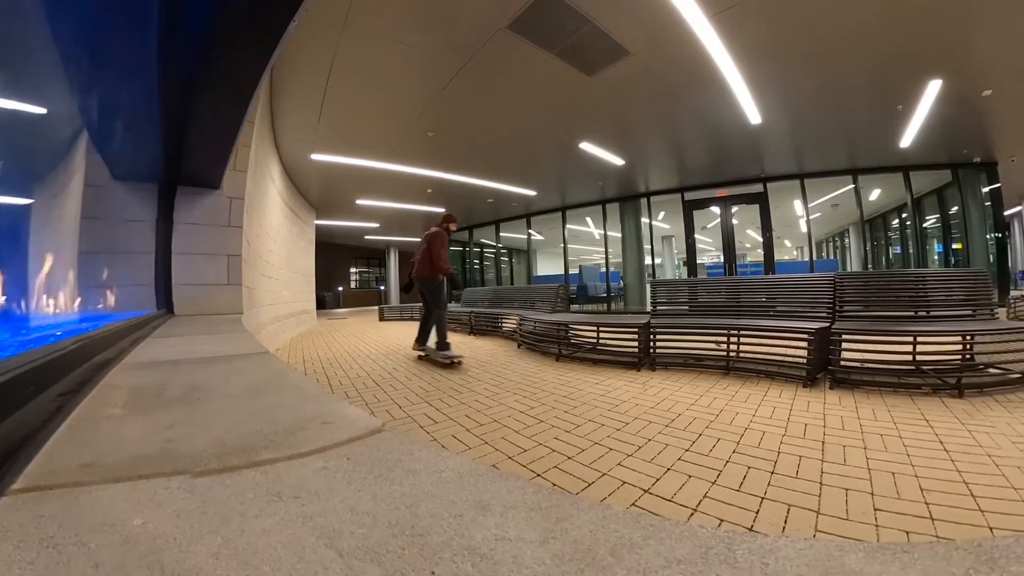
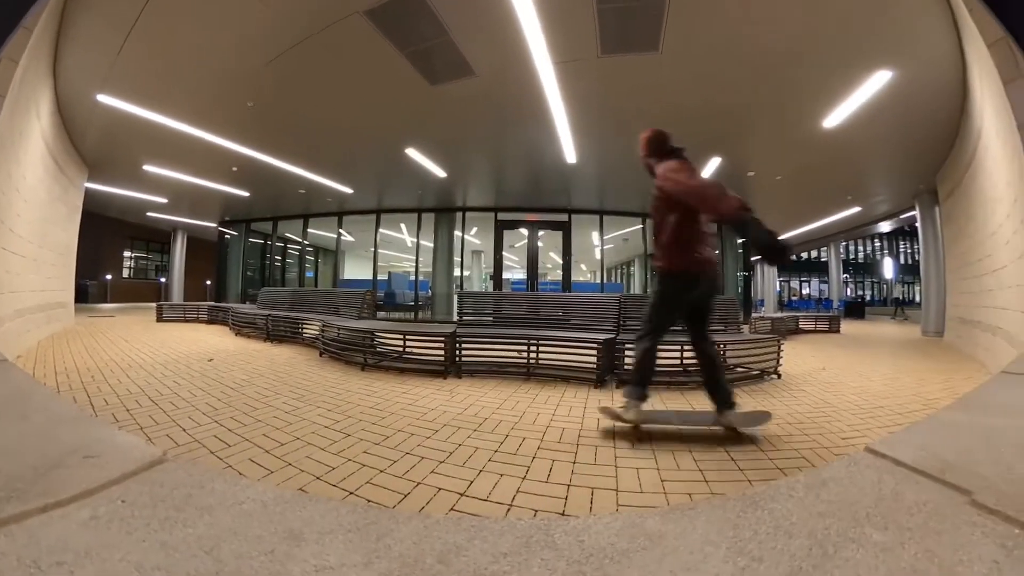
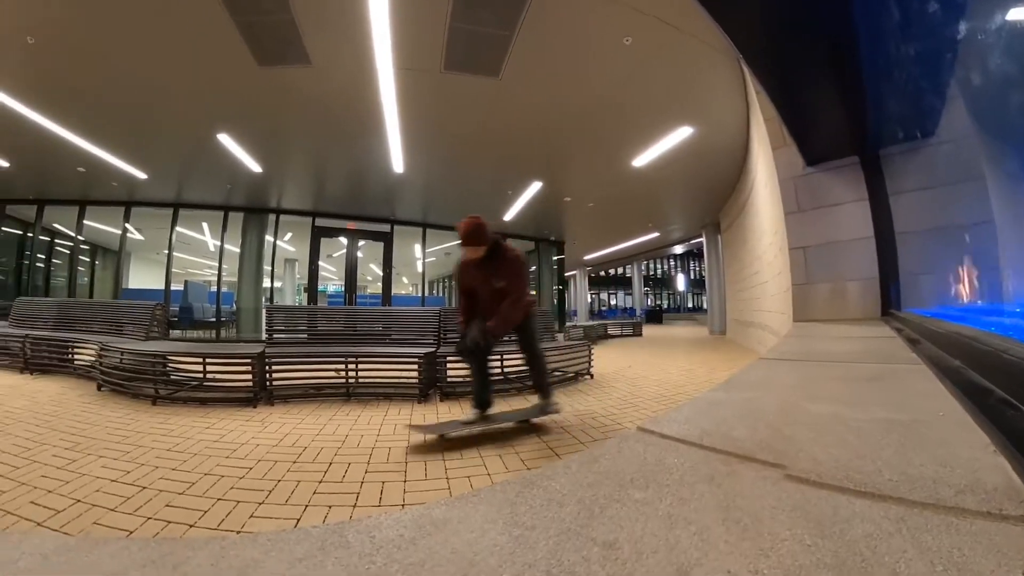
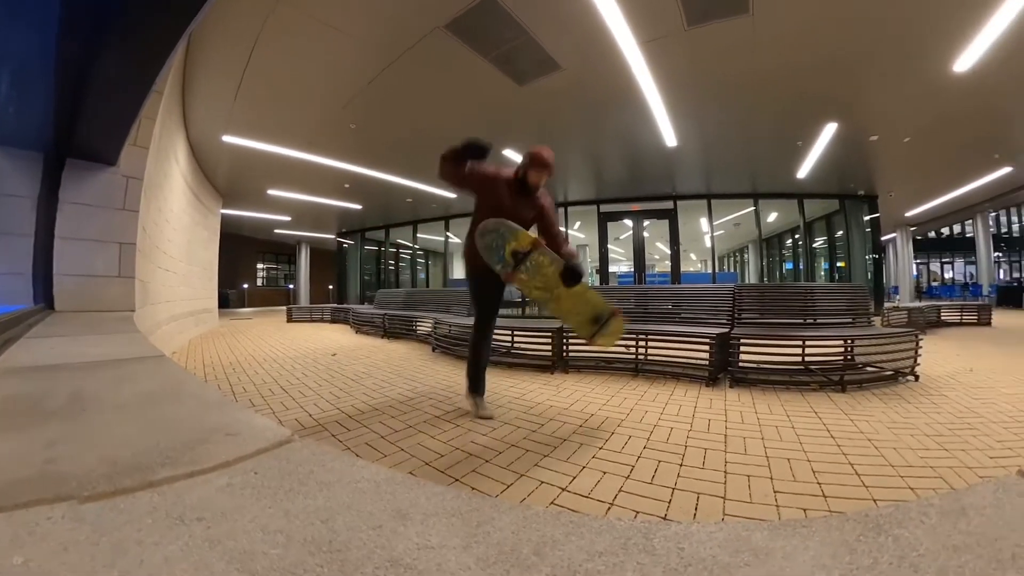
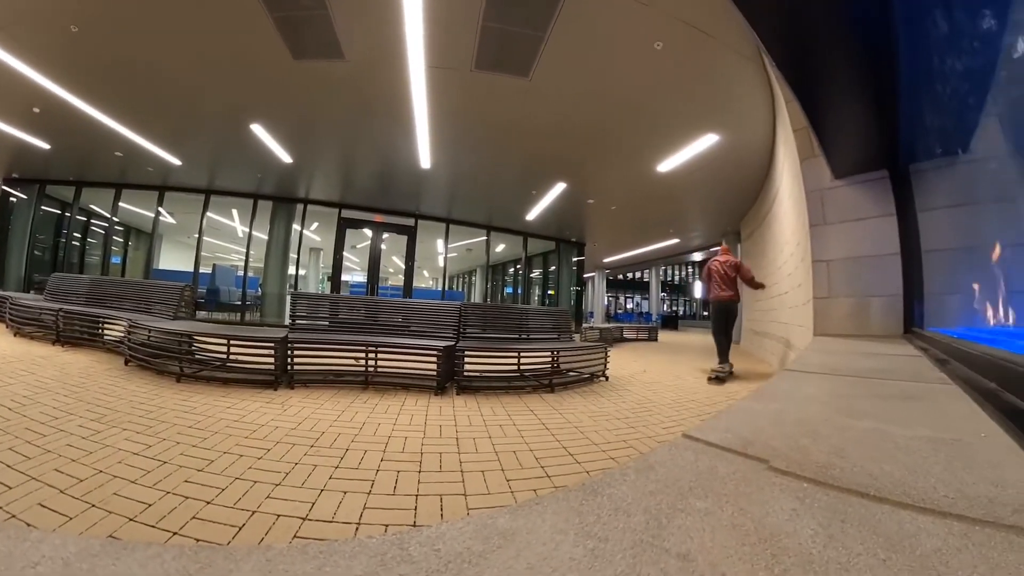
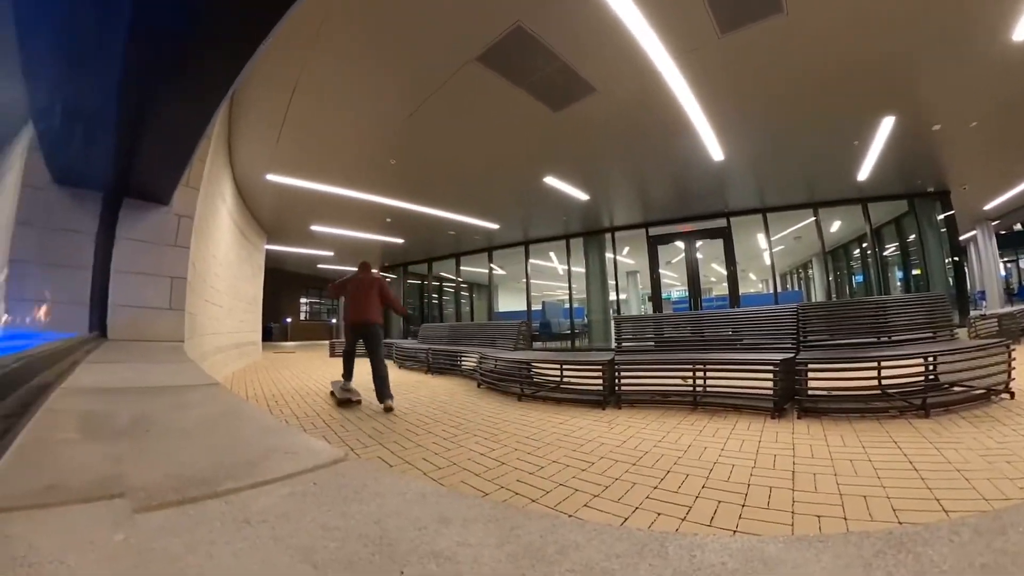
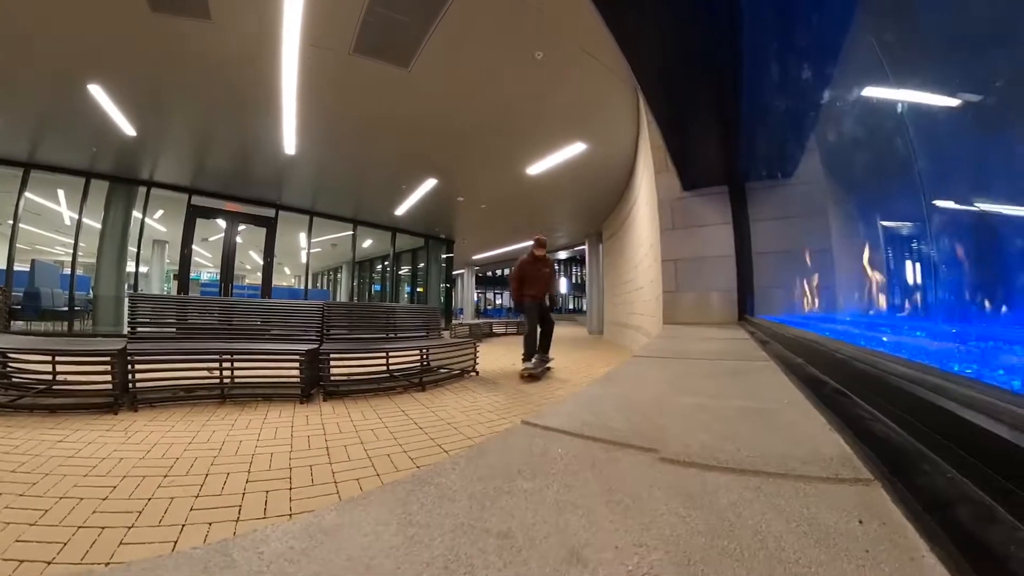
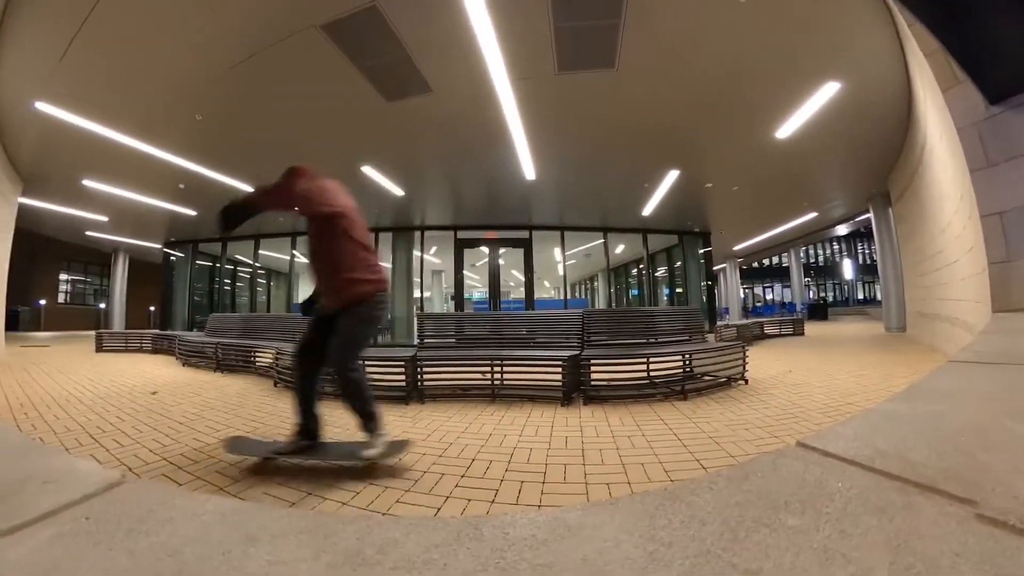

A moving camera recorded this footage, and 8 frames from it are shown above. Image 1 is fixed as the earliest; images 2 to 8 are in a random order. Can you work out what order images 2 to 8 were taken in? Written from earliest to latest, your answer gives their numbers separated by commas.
4, 2, 5, 7, 3, 8, 6
